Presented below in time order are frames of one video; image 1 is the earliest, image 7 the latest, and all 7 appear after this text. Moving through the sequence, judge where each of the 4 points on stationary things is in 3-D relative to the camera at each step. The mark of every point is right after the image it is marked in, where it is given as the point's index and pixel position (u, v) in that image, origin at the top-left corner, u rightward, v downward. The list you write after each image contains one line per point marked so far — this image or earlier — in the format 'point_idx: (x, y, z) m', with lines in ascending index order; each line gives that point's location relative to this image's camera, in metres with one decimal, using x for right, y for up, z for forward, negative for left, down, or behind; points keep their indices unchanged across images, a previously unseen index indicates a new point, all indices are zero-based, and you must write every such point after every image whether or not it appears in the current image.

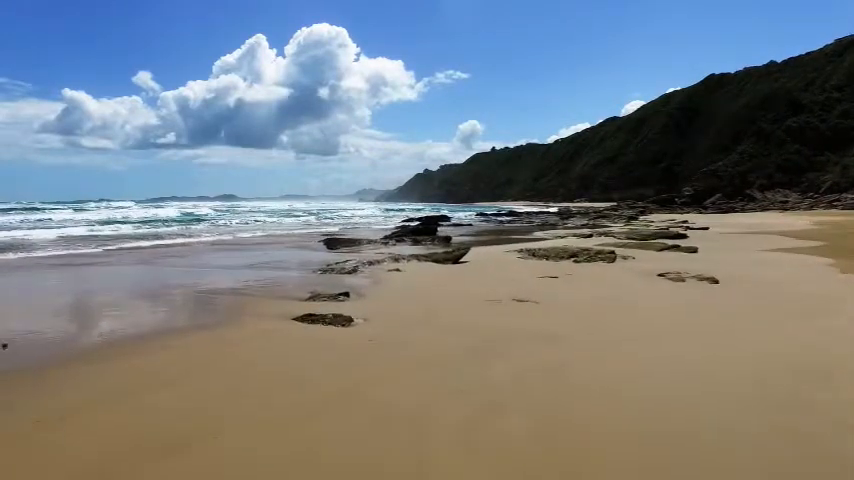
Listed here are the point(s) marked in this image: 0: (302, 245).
0: (-3.8, -0.3, +17.1) m
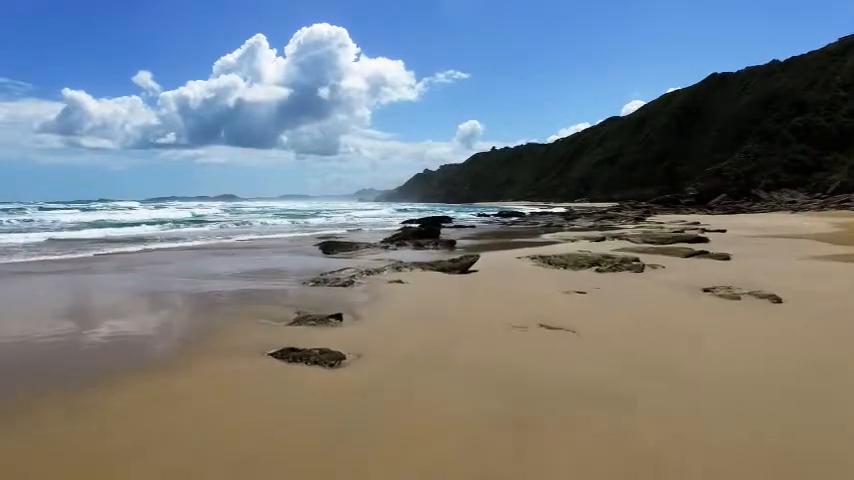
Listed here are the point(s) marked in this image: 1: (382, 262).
0: (-3.8, -0.3, +16.2) m
1: (-1.0, -0.6, +11.8) m
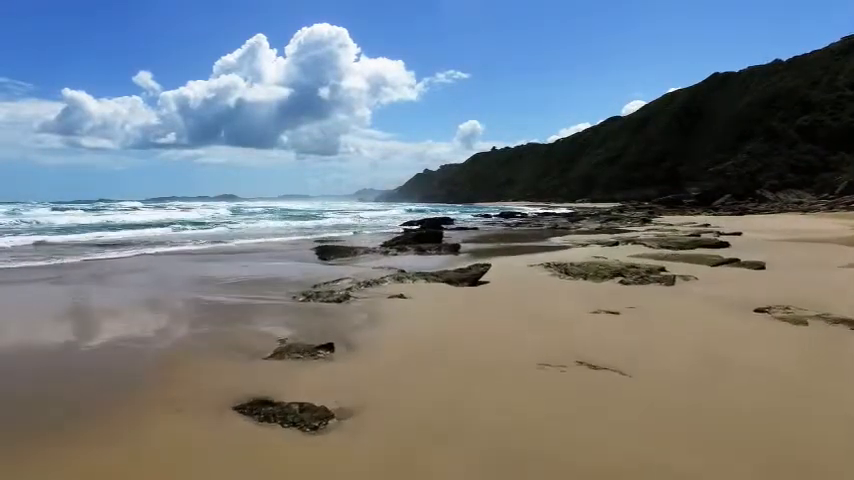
0: (-3.7, -0.4, +15.4) m
1: (-0.9, -0.7, +11.1) m
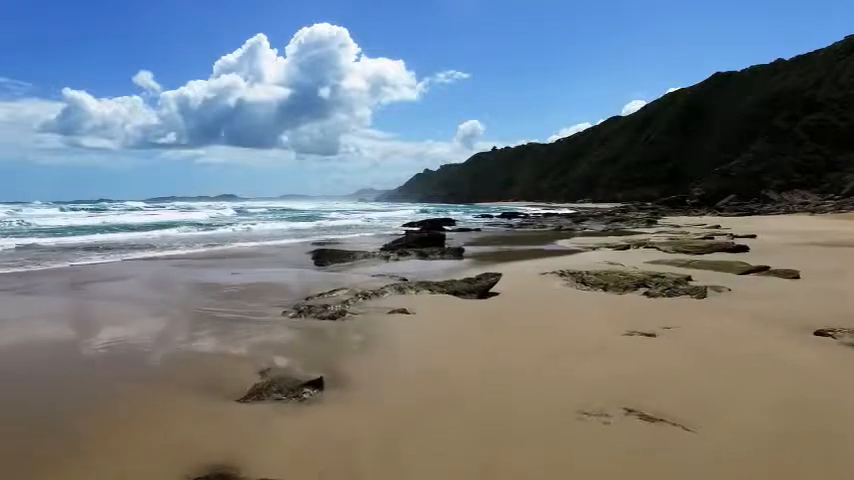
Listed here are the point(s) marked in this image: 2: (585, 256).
0: (-3.6, -0.5, +14.8) m
1: (-0.9, -0.8, +10.4) m
2: (+3.4, -0.4, +11.9) m
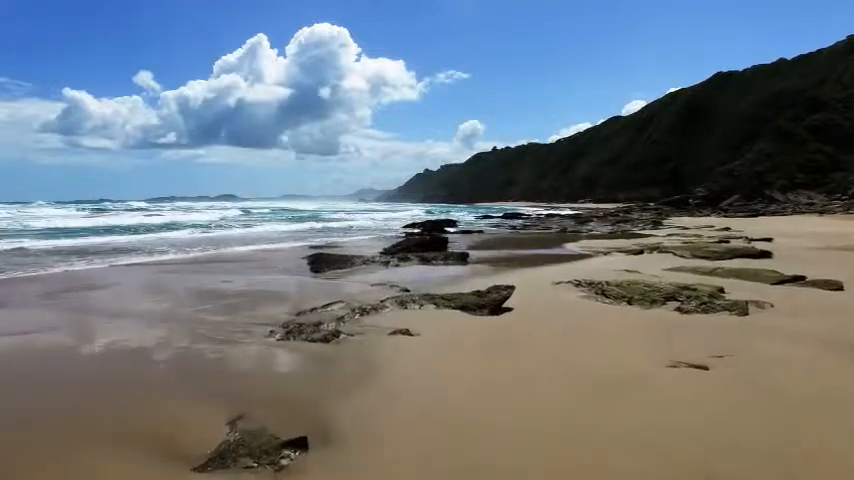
0: (-3.6, -0.6, +14.1) m
1: (-0.8, -0.9, +9.7) m
2: (+3.5, -0.4, +11.2) m
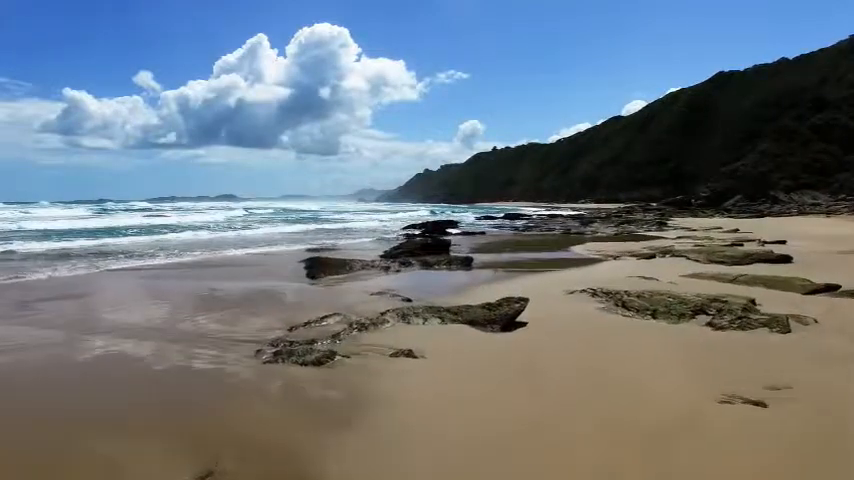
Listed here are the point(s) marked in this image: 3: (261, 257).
0: (-3.5, -0.7, +13.6) m
1: (-0.8, -0.9, +9.2) m
2: (+3.5, -0.5, +10.7) m
3: (-5.0, -0.5, +16.4) m
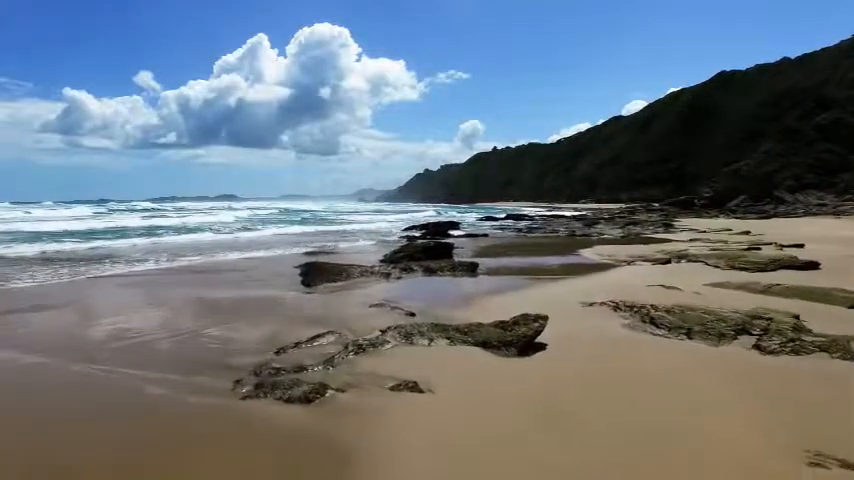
0: (-3.5, -0.8, +13.0) m
1: (-0.7, -1.0, +8.6) m
2: (+3.6, -0.6, +10.1) m
3: (-4.9, -0.6, +15.8) m
